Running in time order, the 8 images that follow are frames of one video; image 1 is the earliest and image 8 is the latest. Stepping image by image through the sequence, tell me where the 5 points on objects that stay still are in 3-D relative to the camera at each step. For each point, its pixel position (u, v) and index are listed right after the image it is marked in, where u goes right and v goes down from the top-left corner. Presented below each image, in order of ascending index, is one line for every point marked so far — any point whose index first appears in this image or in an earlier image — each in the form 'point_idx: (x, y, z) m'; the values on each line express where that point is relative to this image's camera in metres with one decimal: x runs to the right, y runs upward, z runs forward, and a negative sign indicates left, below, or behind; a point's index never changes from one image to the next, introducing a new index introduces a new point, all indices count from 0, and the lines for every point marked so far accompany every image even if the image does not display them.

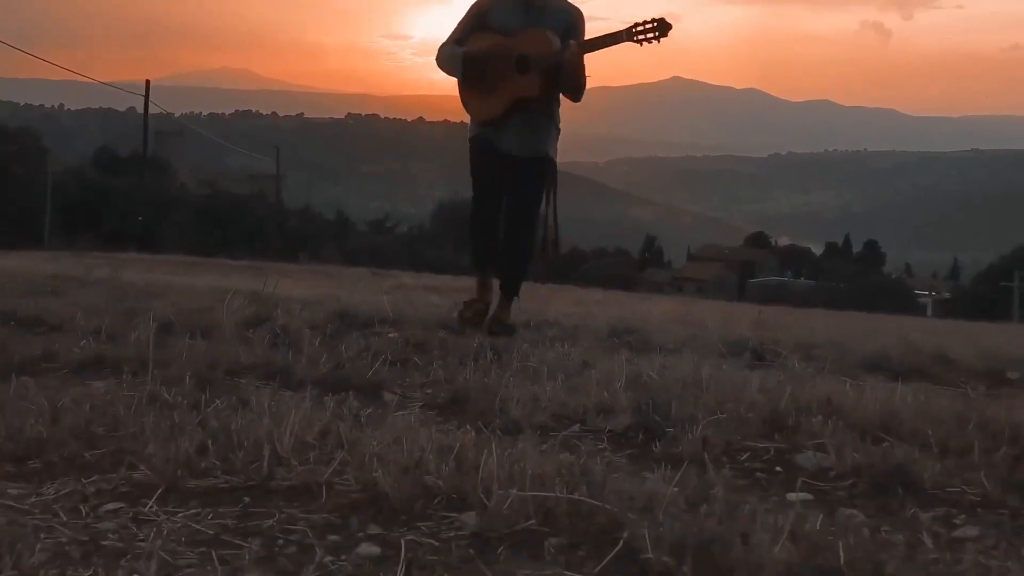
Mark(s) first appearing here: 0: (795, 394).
0: (+0.6, -0.2, +2.2) m
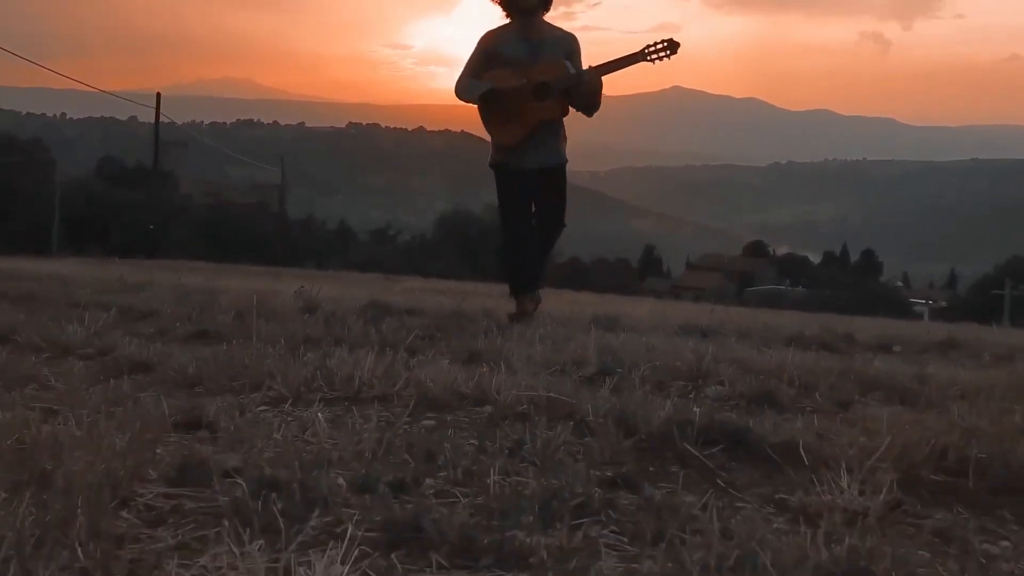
0: (+0.6, -0.2, +3.1) m
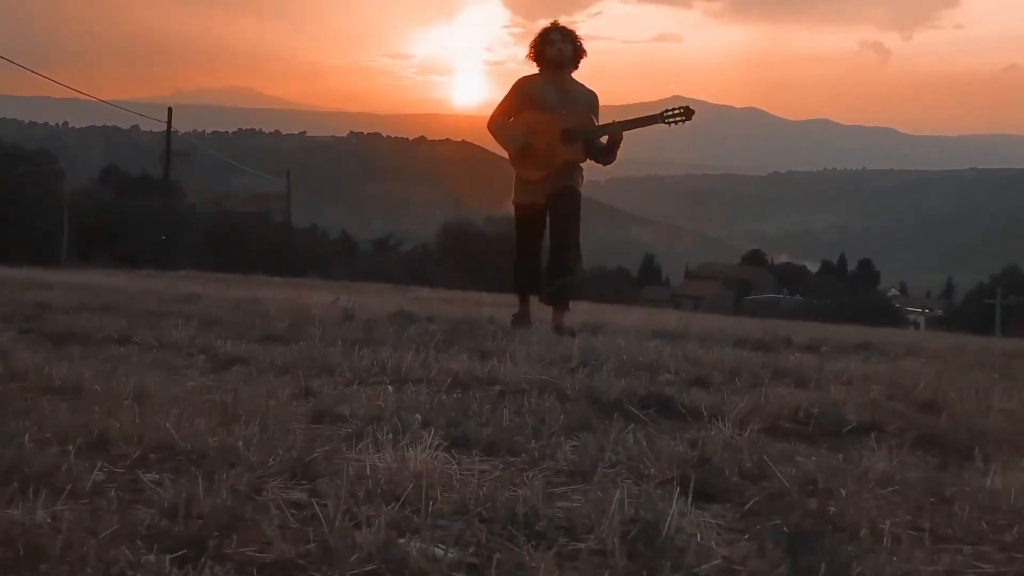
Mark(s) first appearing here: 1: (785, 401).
0: (+0.6, -0.3, +4.0) m
1: (+0.8, -0.3, +2.8) m
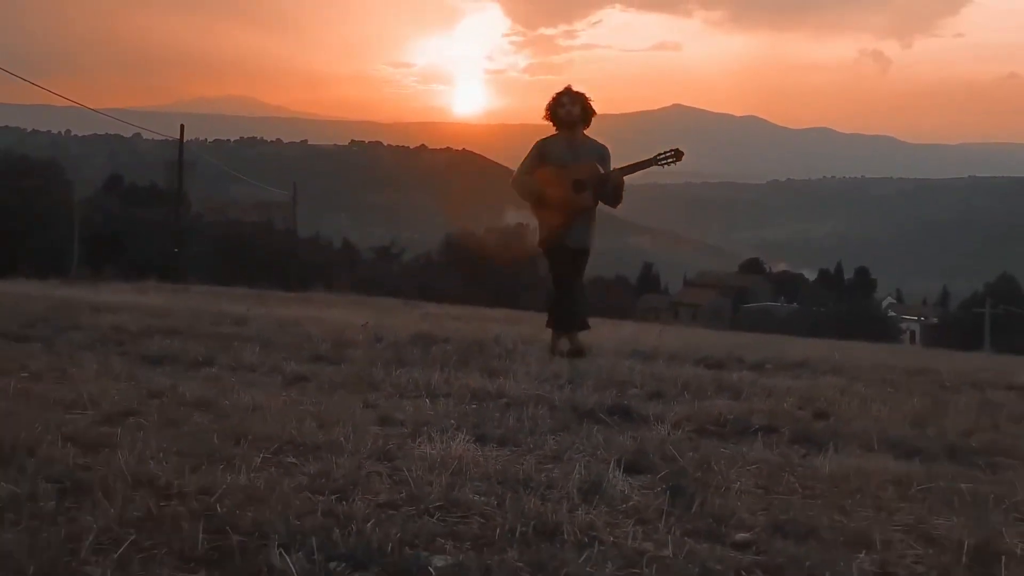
0: (+0.7, -0.4, +5.0) m
1: (+0.8, -0.5, +3.9) m
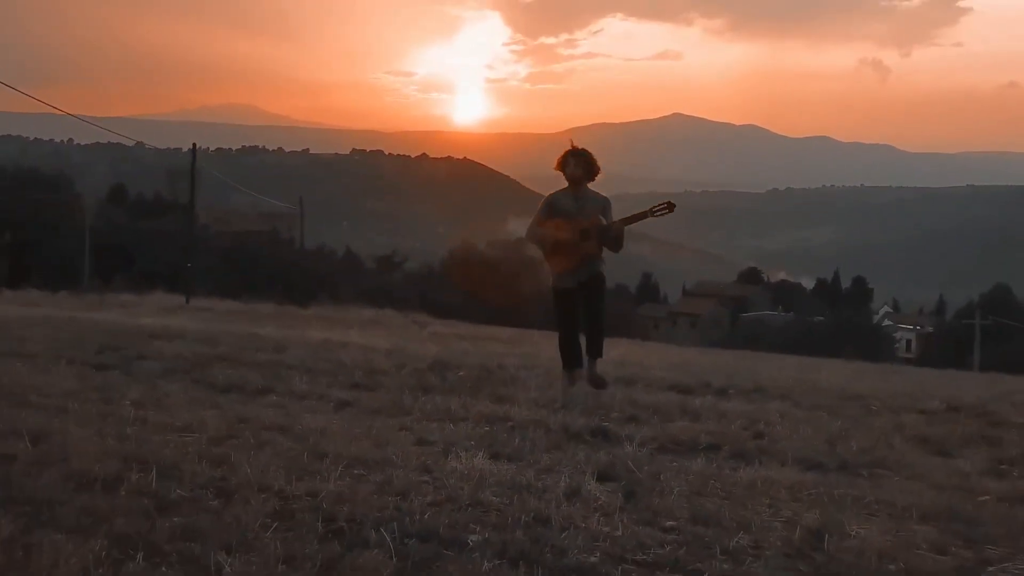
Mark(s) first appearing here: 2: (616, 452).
0: (+0.7, -0.7, +6.1) m
1: (+0.8, -0.7, +5.0) m
2: (+0.5, -0.7, +4.3) m
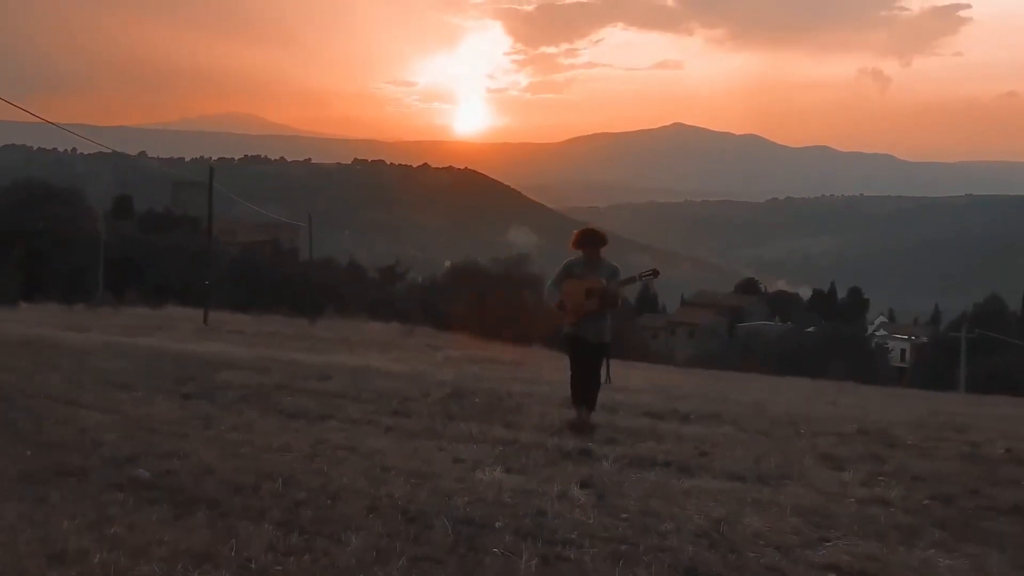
0: (+0.7, -1.1, +7.8) m
1: (+0.9, -1.1, +6.6) m
2: (+0.5, -1.1, +6.0) m
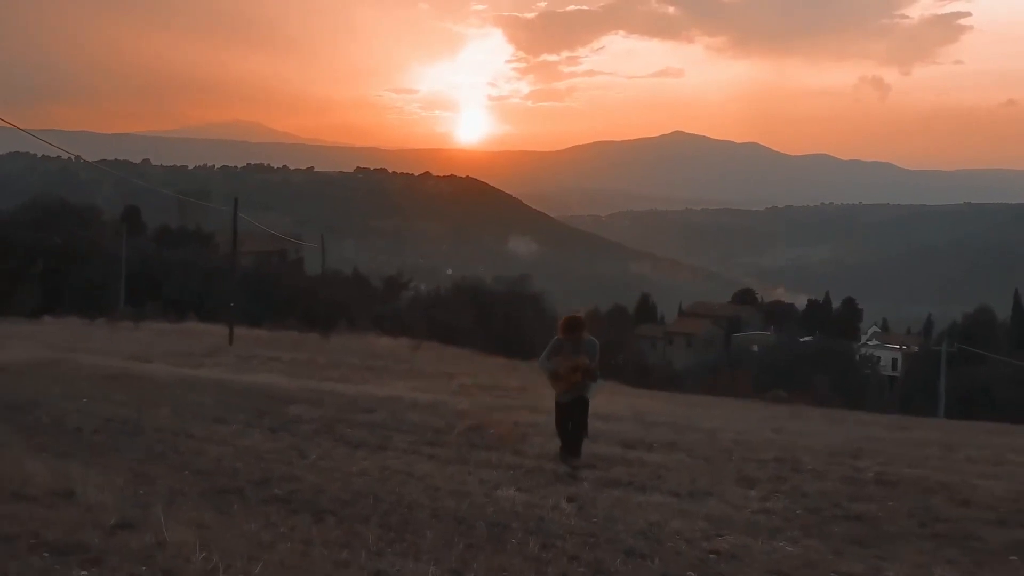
0: (+0.8, -1.8, +10.5) m
1: (+1.0, -1.8, +9.4) m
2: (+0.6, -1.8, +8.7) m
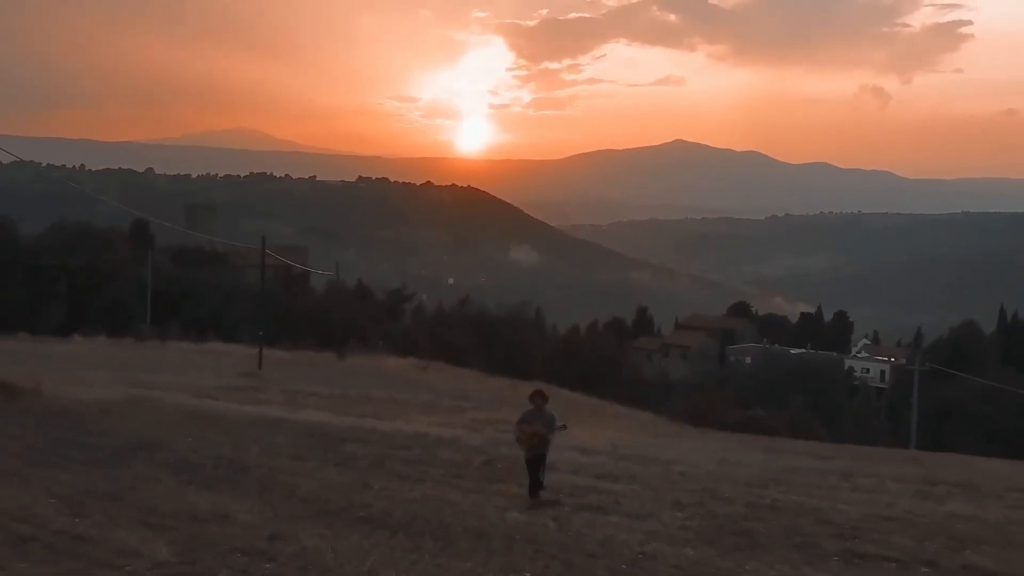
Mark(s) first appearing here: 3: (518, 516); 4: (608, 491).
0: (+0.9, -2.9, +14.6) m
1: (+1.0, -2.9, +13.5) m
2: (+0.6, -2.9, +12.9) m
3: (+0.1, -2.9, +12.4) m
4: (+1.4, -3.0, +14.2) m
